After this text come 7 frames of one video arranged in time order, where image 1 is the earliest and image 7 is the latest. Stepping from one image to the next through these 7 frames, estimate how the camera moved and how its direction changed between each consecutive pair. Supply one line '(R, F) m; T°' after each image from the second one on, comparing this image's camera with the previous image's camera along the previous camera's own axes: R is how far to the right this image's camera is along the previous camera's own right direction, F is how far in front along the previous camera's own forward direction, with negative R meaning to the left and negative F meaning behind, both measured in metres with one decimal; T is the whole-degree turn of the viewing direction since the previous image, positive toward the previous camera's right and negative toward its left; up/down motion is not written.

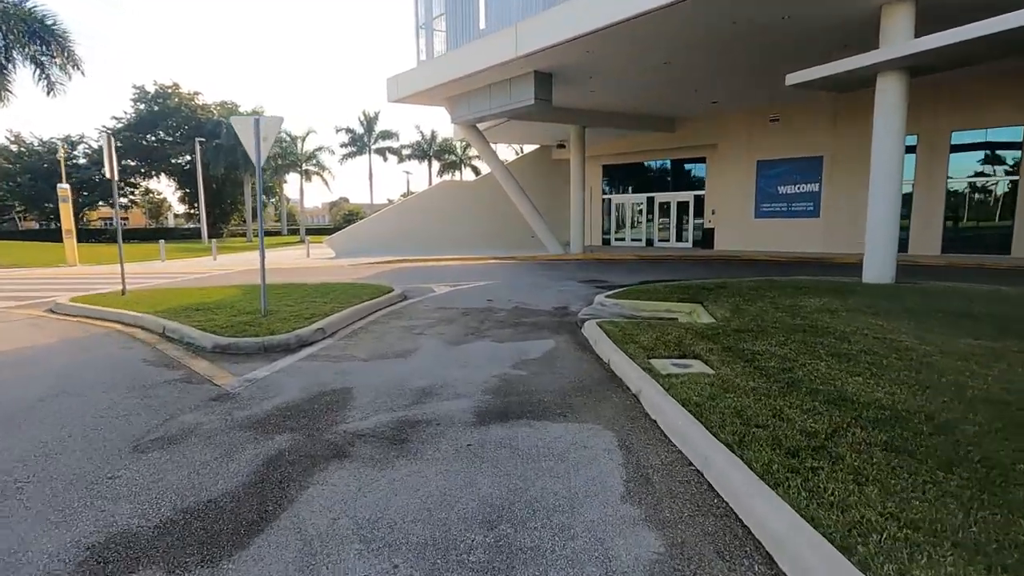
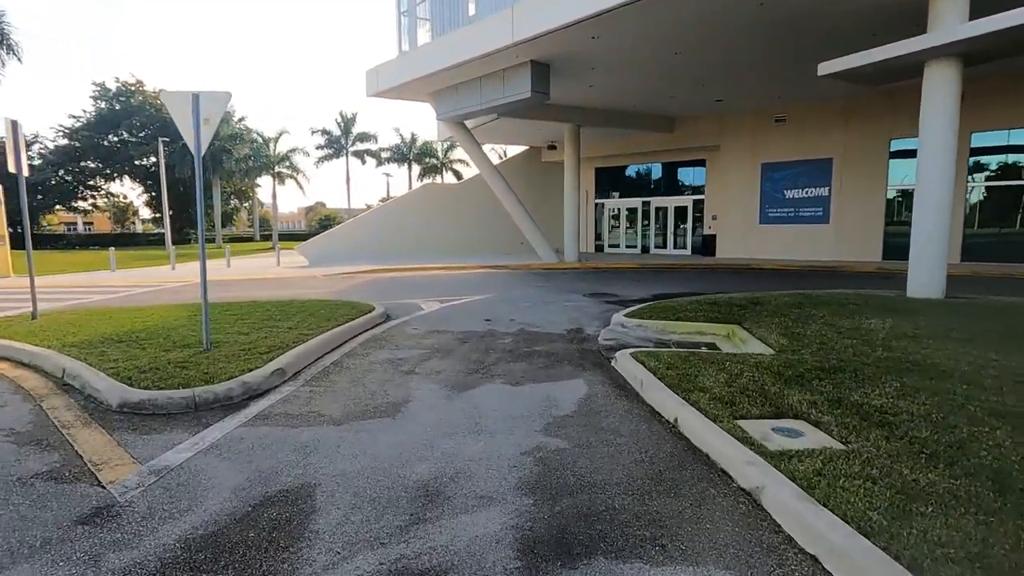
(-0.4, +1.7) m; +2°
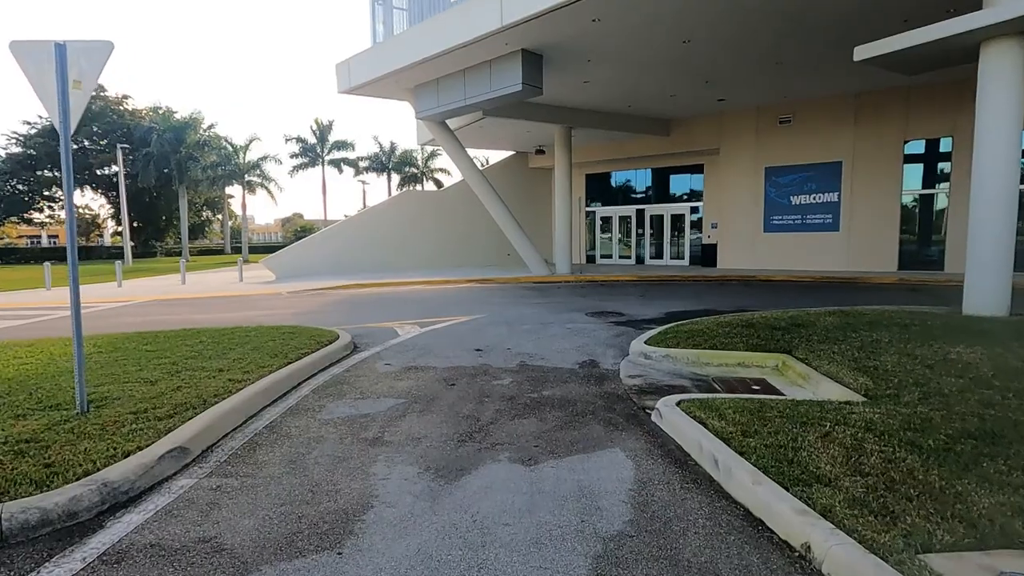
(-0.2, +1.8) m; +2°
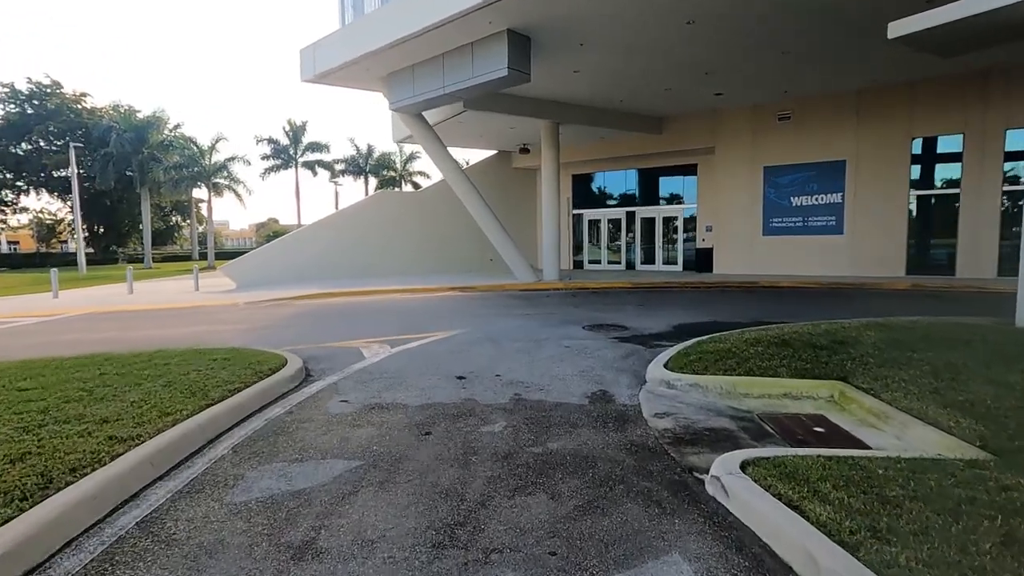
(-0.1, +1.5) m; +2°
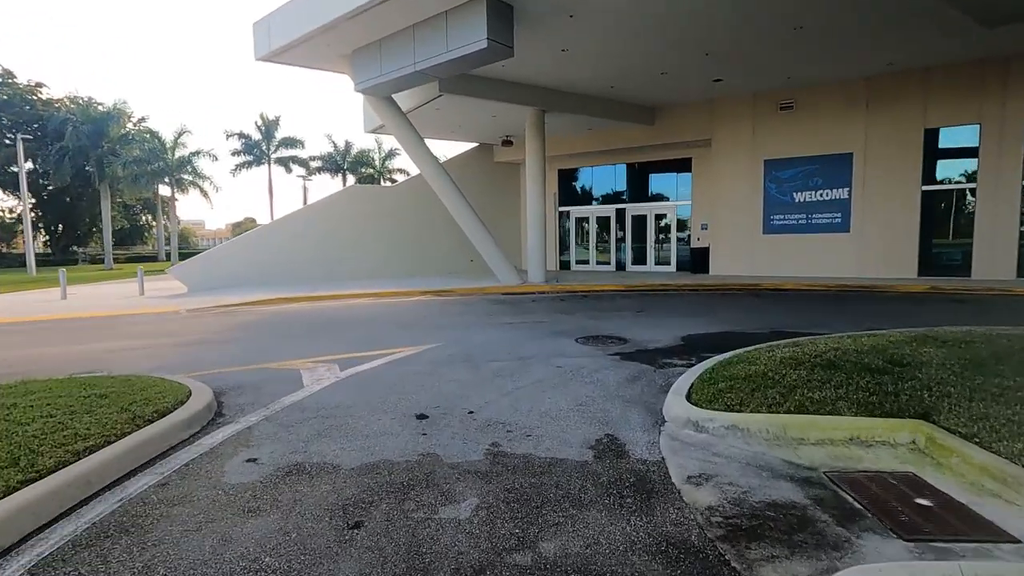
(+0.1, +1.5) m; +2°
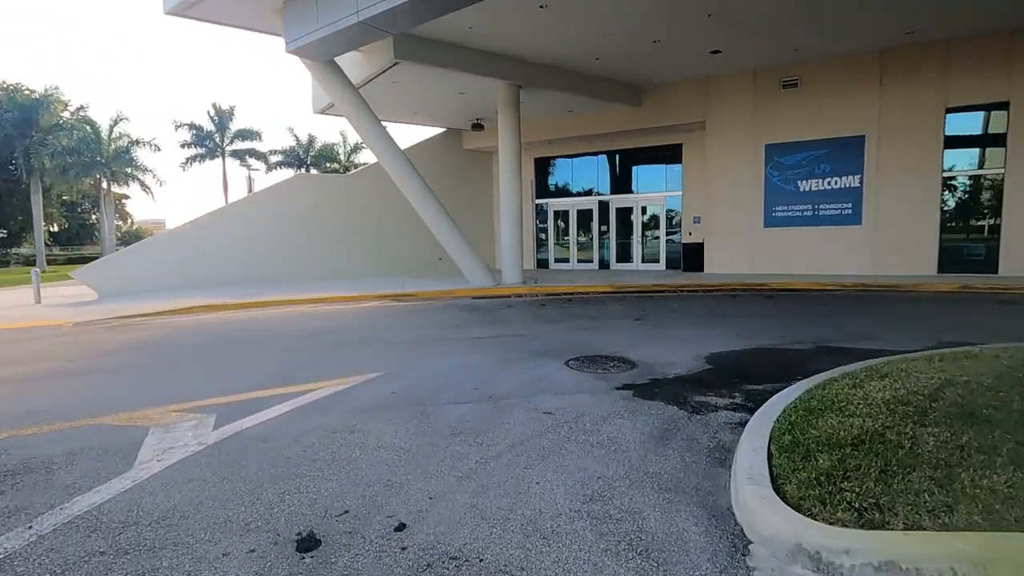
(+0.1, +2.2) m; +3°
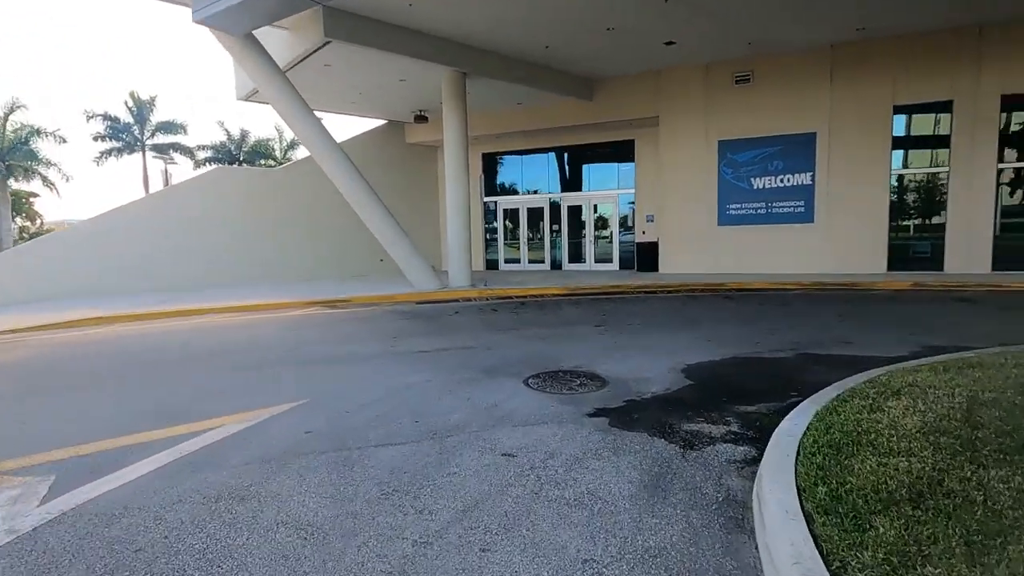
(0.0, +1.0) m; +6°
